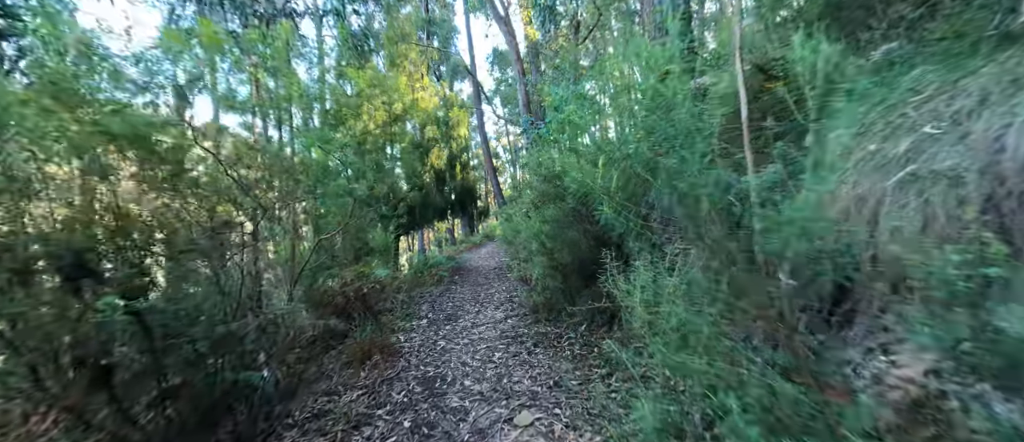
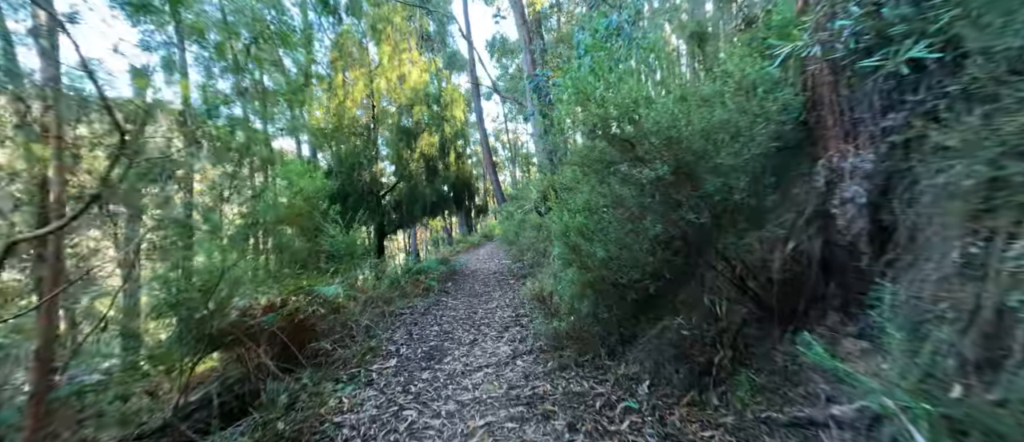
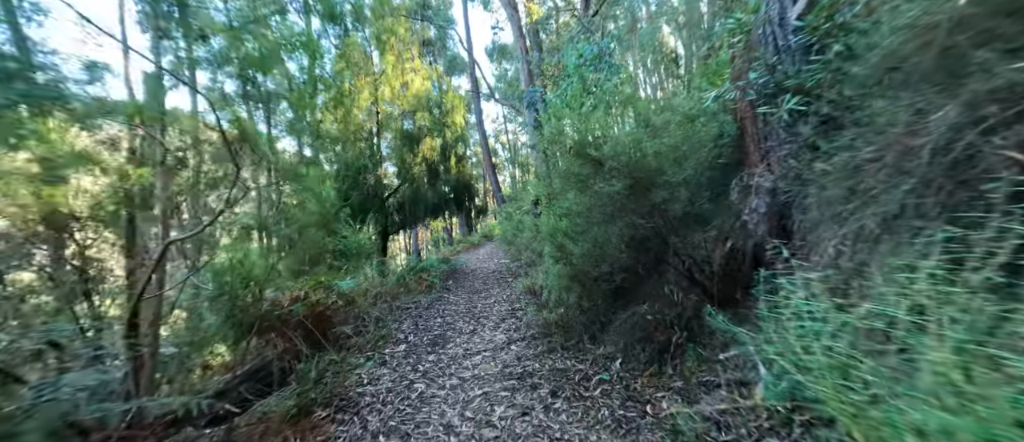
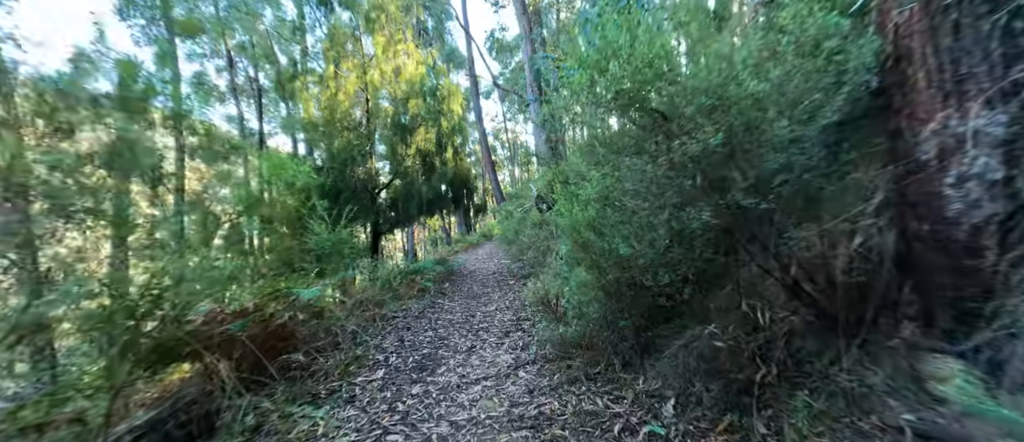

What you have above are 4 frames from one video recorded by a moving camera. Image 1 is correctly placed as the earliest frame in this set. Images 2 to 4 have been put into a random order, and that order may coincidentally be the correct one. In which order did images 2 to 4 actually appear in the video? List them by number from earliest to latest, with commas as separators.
3, 2, 4
